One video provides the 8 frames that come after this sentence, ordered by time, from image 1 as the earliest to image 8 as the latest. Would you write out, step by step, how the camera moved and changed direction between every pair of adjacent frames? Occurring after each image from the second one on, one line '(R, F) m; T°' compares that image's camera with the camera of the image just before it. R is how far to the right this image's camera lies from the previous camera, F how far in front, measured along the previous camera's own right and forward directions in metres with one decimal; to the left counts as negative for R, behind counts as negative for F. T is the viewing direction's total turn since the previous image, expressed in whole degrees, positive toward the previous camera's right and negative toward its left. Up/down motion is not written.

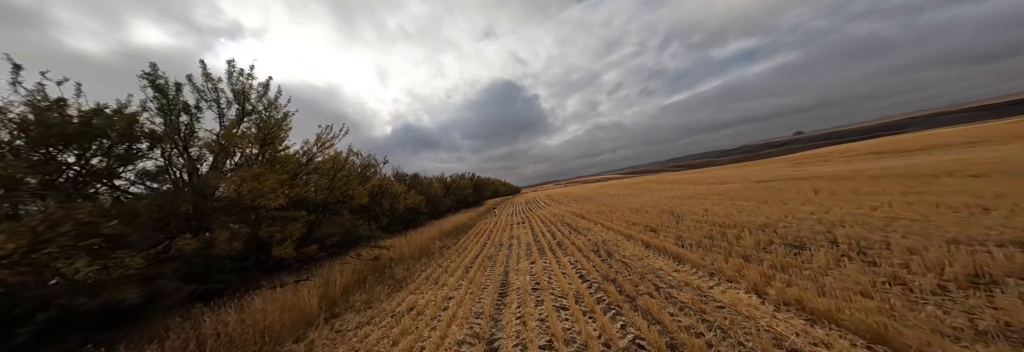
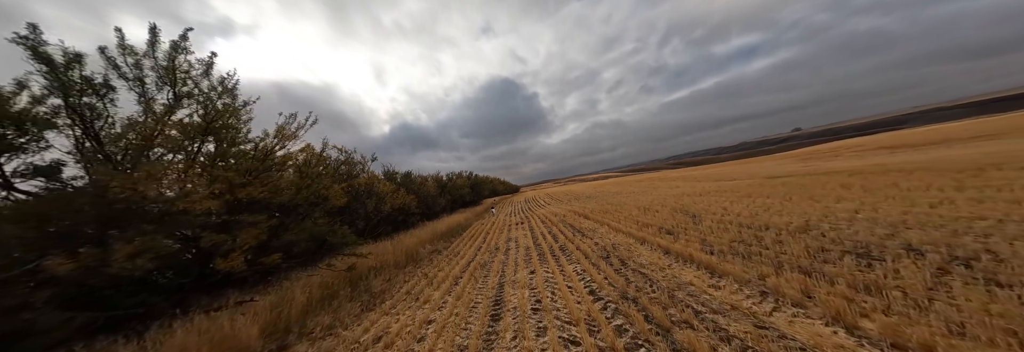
(+0.1, +1.4) m; 0°
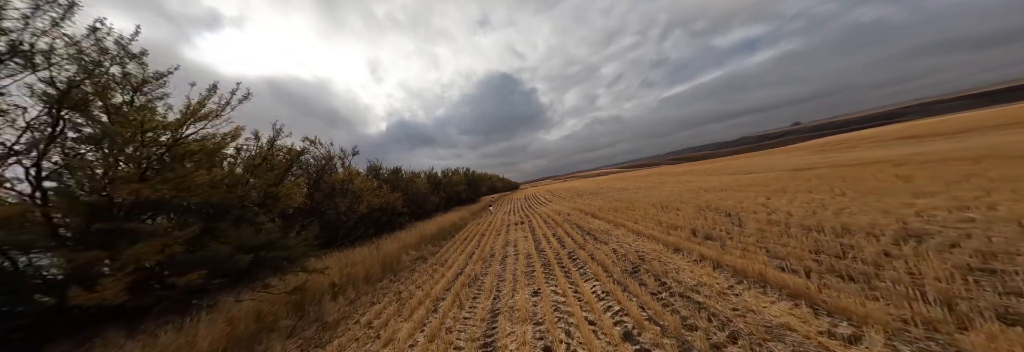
(+0.1, +2.2) m; 0°
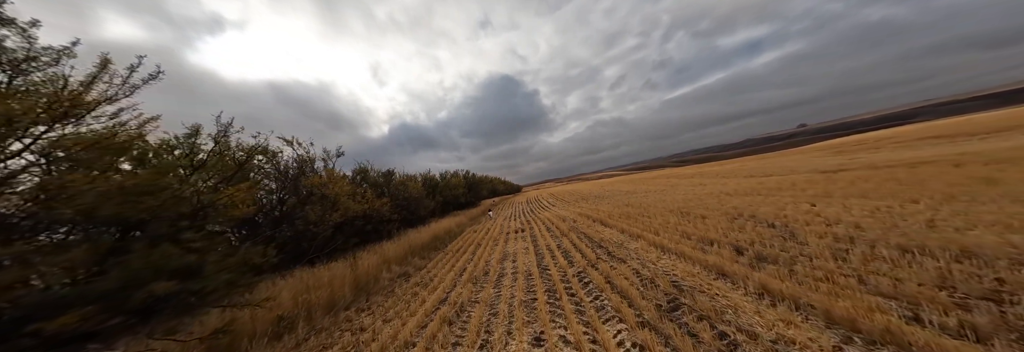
(+0.2, +1.8) m; -1°
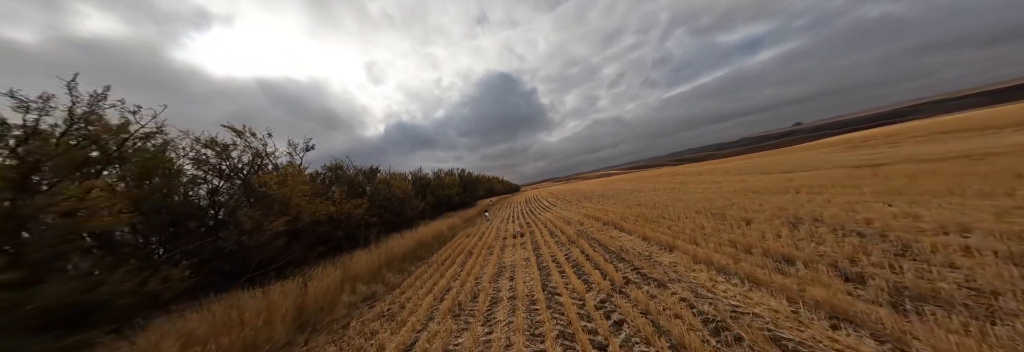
(0.0, +2.3) m; 0°
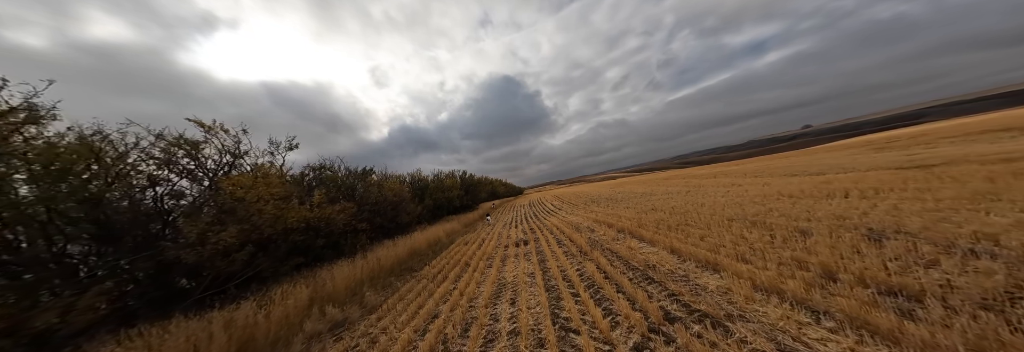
(0.0, +1.6) m; -1°
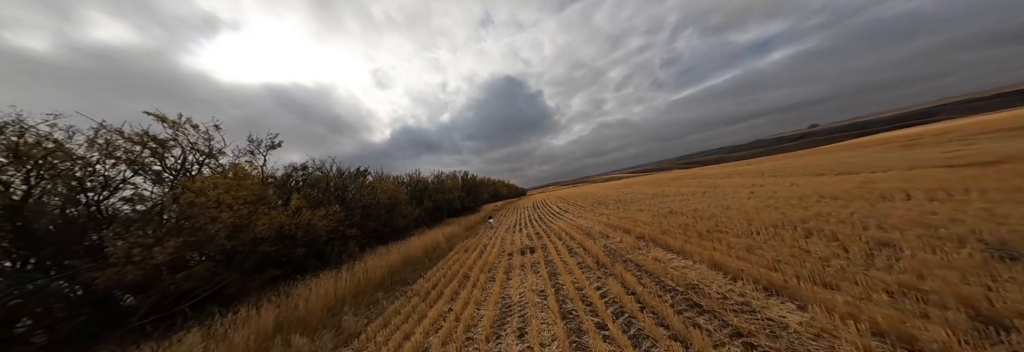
(-0.1, +1.5) m; -1°
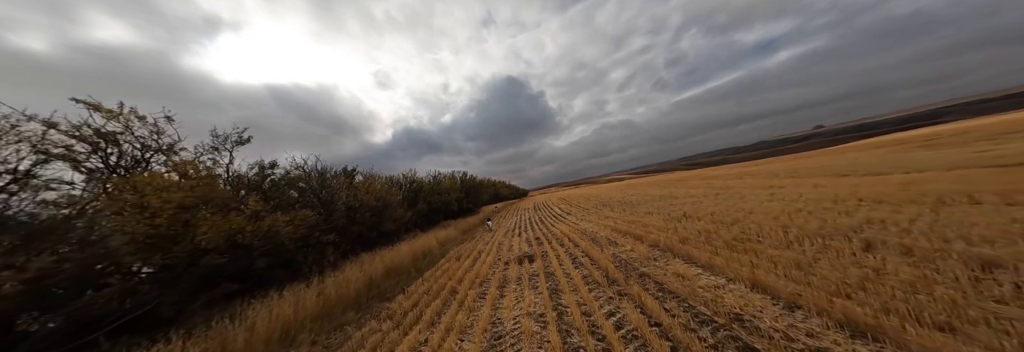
(+0.2, +1.4) m; 0°
